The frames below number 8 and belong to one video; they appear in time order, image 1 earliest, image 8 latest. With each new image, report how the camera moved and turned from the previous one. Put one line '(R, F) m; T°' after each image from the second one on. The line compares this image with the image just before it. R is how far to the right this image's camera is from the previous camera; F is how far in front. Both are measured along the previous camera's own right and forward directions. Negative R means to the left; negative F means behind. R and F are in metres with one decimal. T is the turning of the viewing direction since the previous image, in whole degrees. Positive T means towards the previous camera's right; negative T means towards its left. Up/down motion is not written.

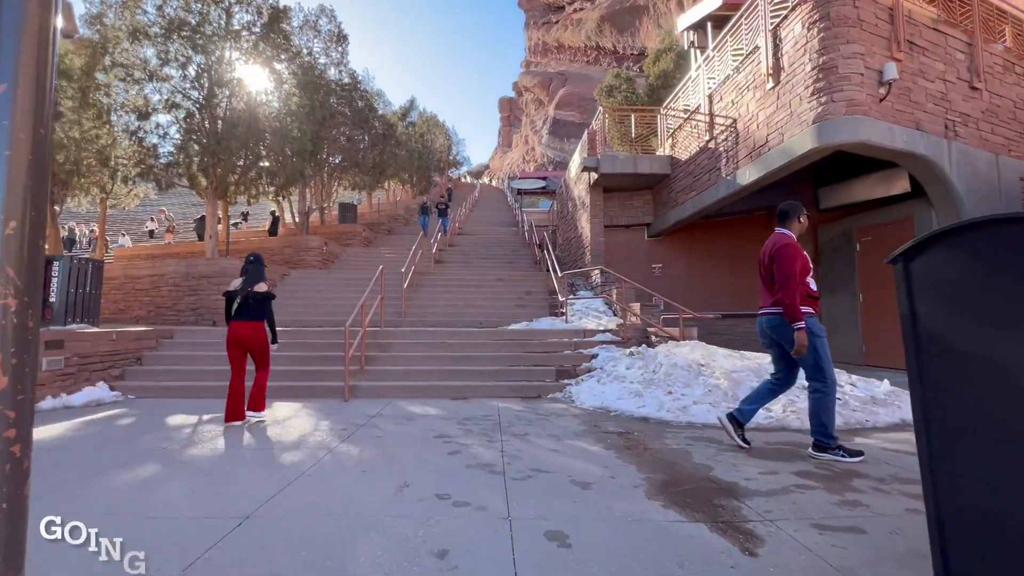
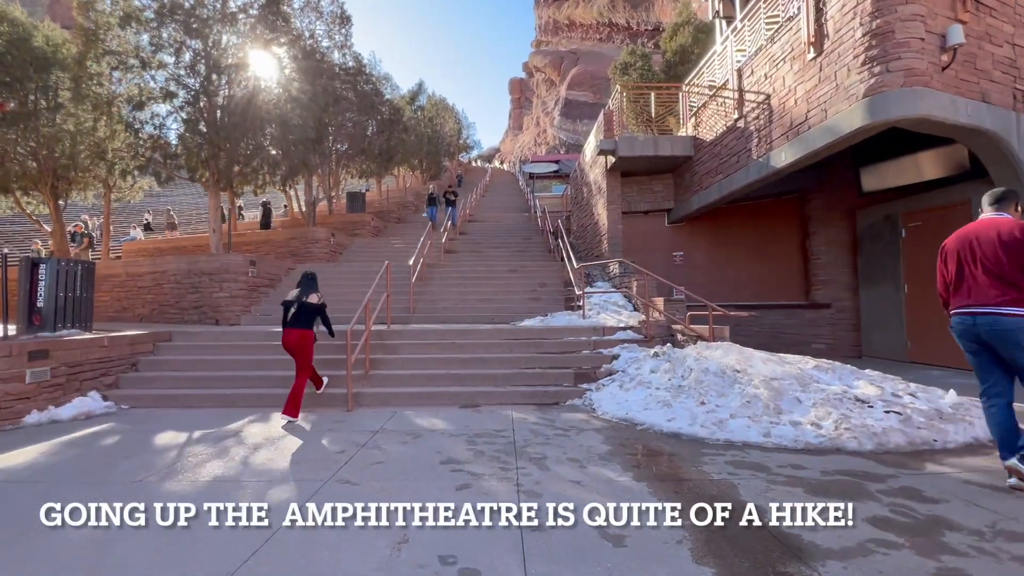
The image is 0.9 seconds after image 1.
(0.0, +0.6) m; -2°
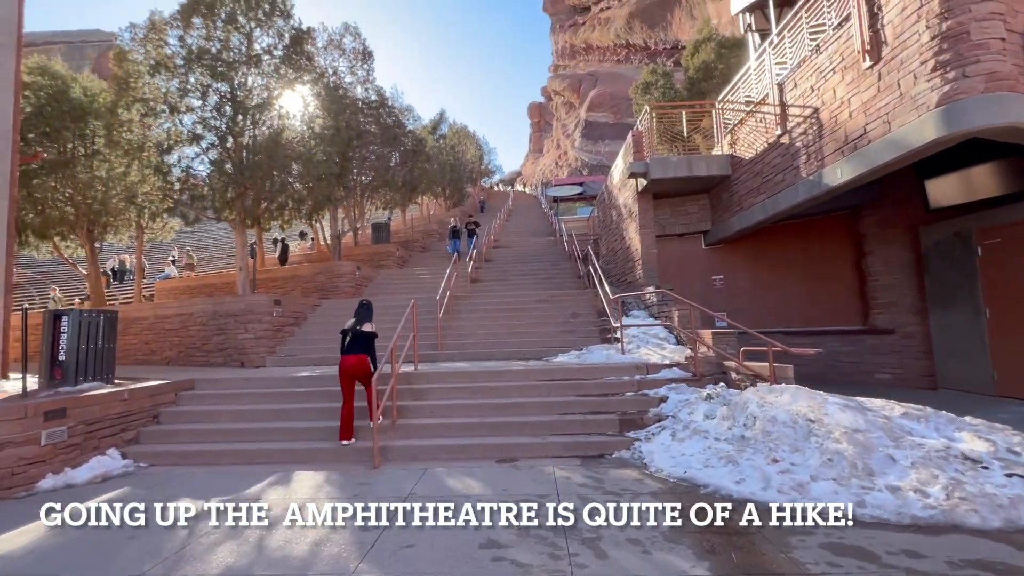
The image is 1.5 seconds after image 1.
(-0.1, +0.5) m; -3°
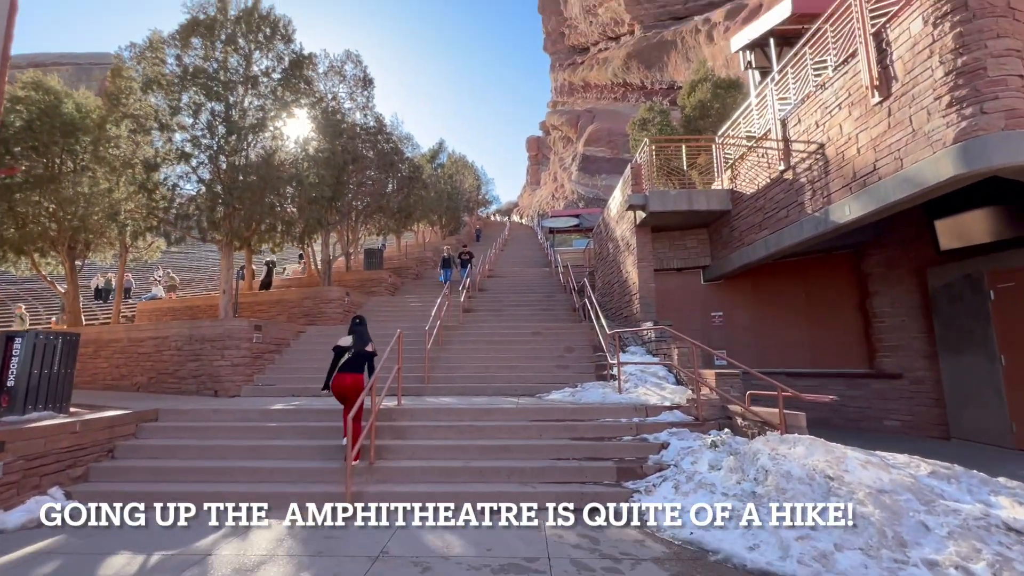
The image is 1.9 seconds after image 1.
(0.0, +0.4) m; +1°
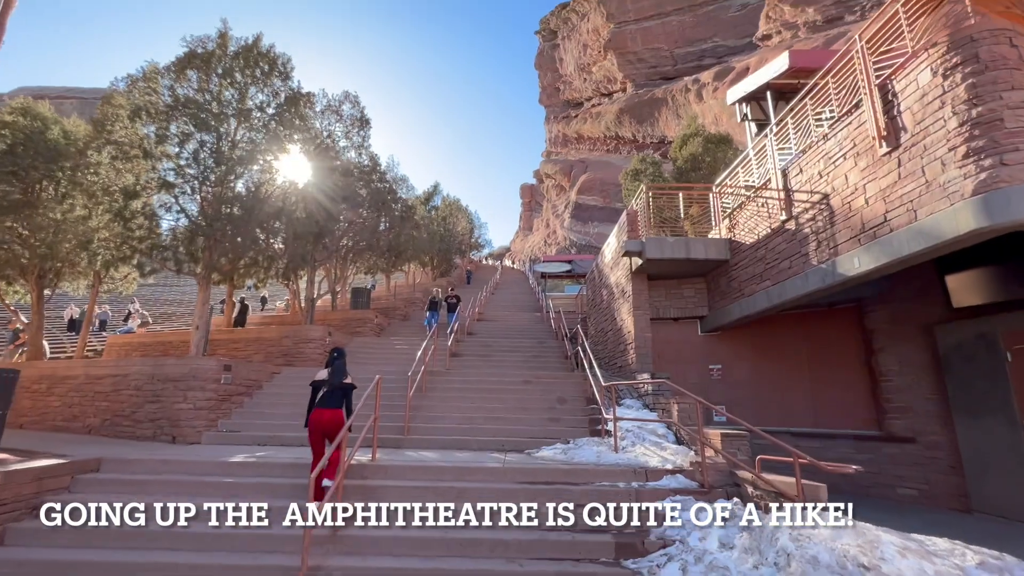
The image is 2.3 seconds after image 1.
(0.0, +0.5) m; +1°
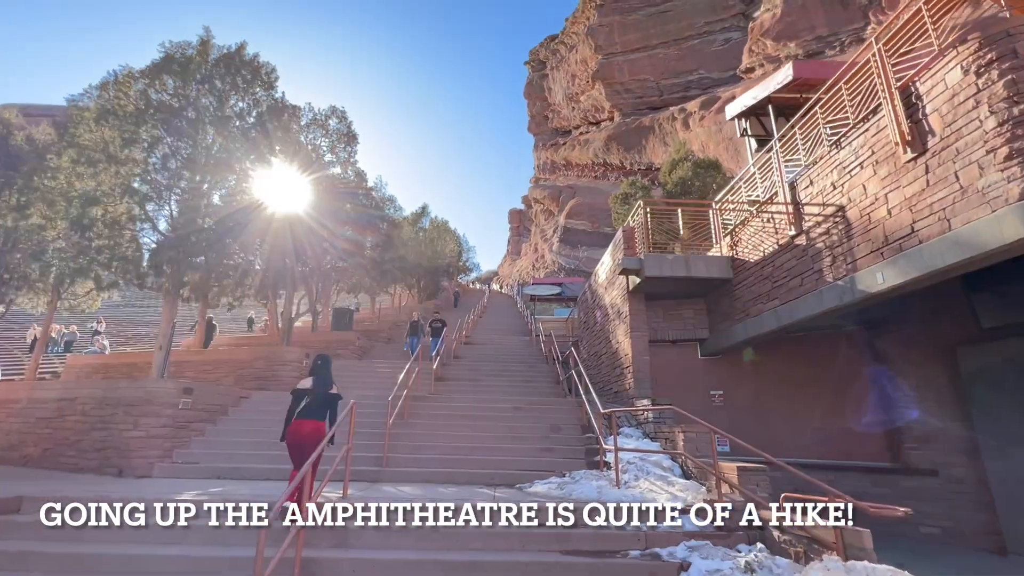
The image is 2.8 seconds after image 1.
(-0.1, +0.7) m; +2°
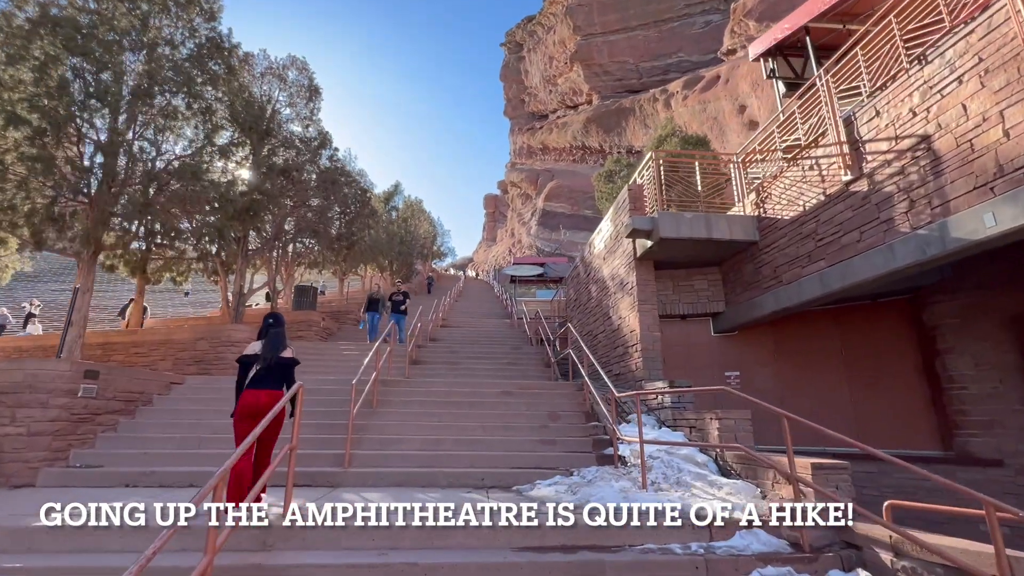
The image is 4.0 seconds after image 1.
(-0.3, +1.7) m; +3°
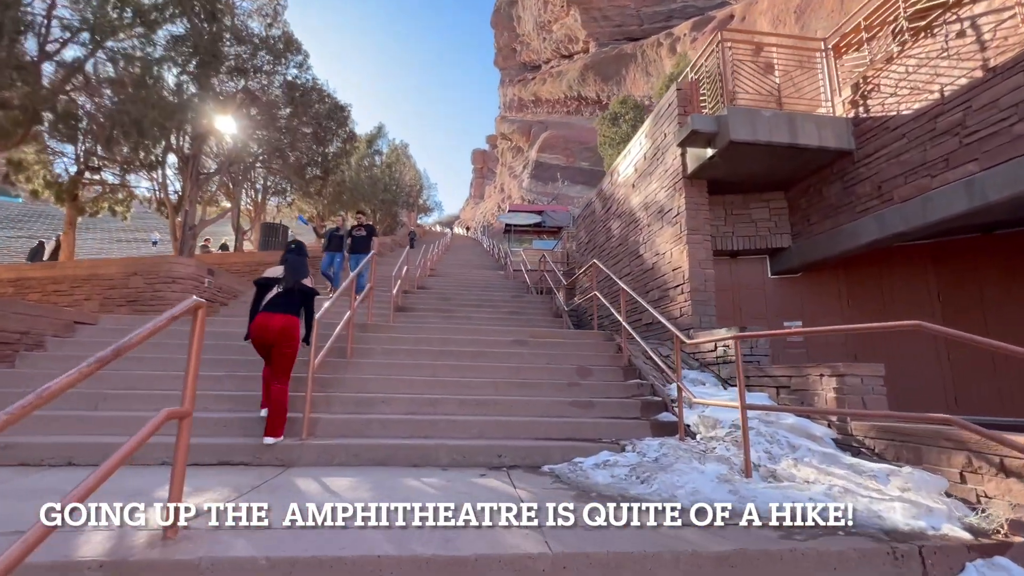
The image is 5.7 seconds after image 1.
(-0.5, +2.1) m; +2°
